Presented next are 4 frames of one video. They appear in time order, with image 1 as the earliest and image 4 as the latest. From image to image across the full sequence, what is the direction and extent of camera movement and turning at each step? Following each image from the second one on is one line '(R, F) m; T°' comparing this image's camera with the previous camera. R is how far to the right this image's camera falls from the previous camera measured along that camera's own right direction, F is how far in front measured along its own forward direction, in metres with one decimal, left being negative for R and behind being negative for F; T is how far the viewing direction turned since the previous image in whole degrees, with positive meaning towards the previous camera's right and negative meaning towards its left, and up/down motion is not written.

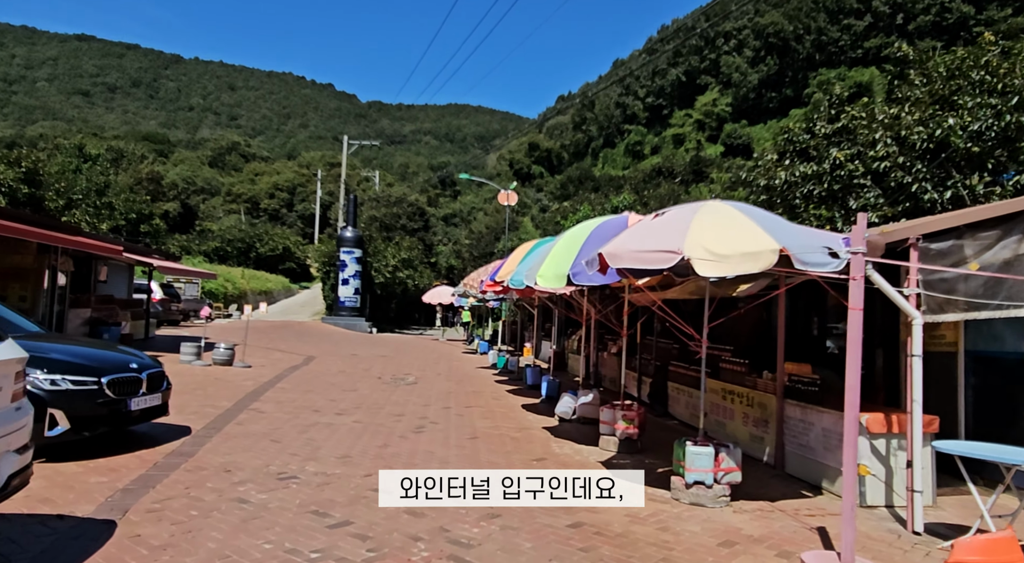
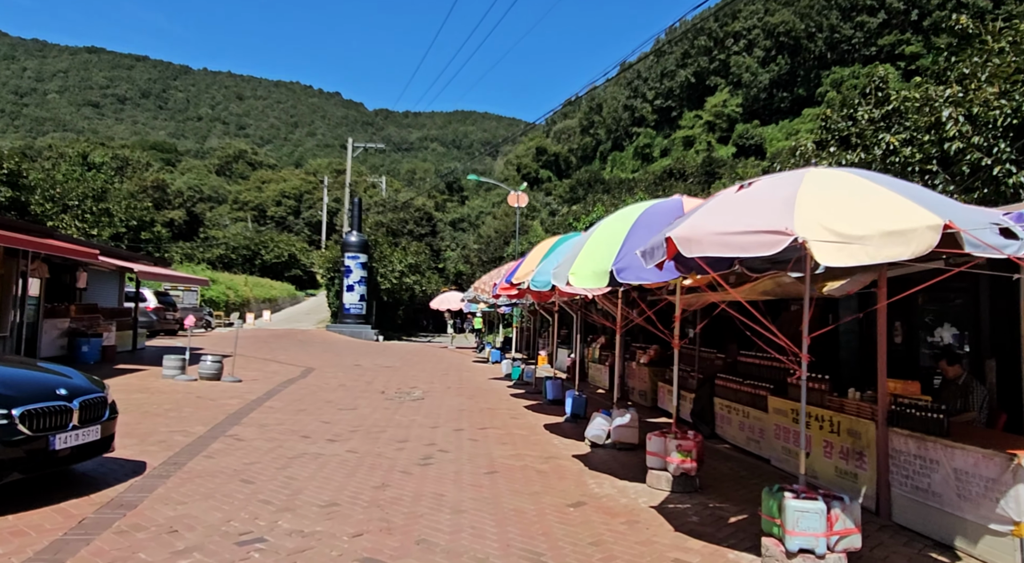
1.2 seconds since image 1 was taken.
(-0.2, +1.4) m; -1°
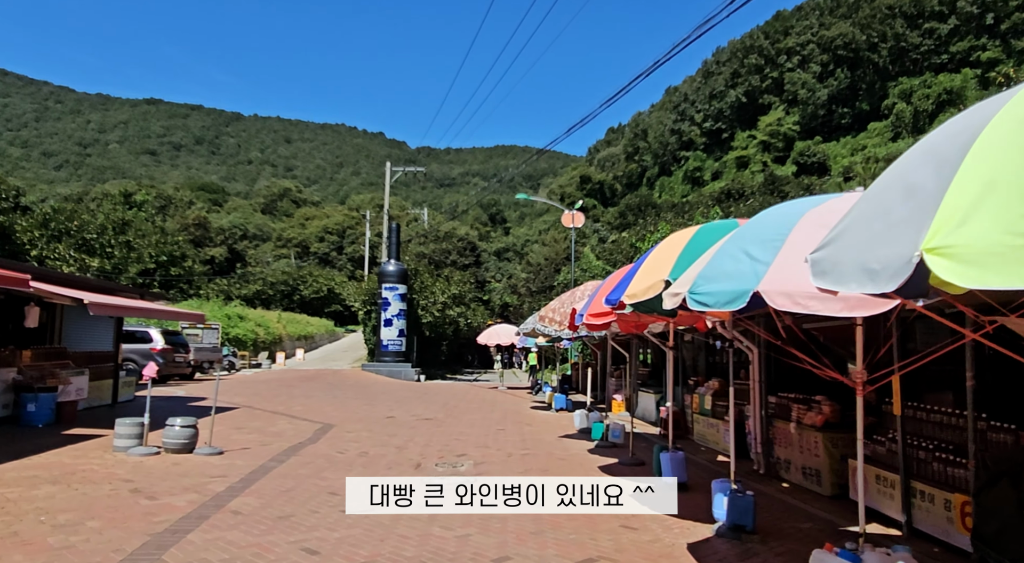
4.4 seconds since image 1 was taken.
(-0.6, +3.8) m; -4°
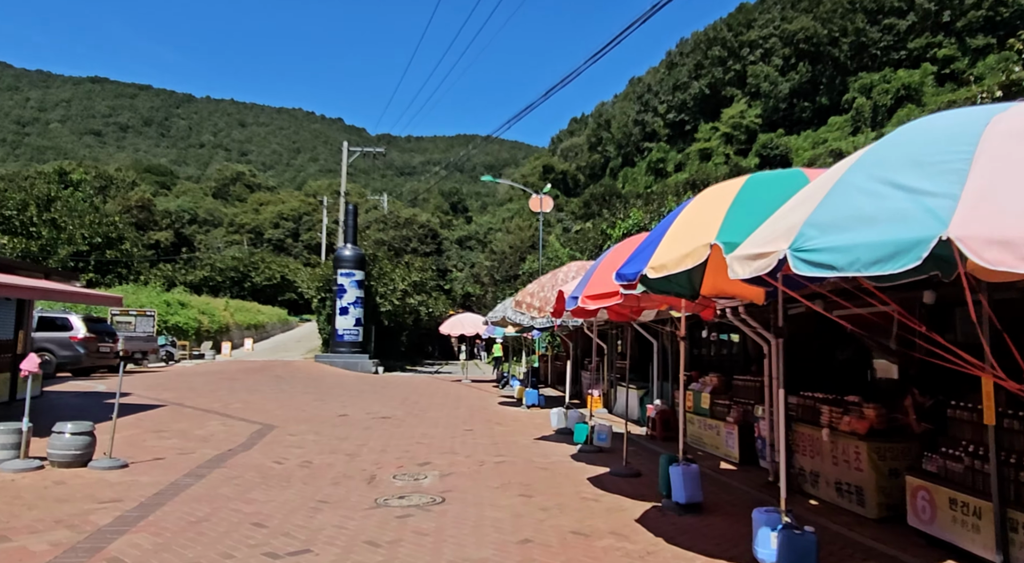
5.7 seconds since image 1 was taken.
(-0.2, +1.6) m; +3°
